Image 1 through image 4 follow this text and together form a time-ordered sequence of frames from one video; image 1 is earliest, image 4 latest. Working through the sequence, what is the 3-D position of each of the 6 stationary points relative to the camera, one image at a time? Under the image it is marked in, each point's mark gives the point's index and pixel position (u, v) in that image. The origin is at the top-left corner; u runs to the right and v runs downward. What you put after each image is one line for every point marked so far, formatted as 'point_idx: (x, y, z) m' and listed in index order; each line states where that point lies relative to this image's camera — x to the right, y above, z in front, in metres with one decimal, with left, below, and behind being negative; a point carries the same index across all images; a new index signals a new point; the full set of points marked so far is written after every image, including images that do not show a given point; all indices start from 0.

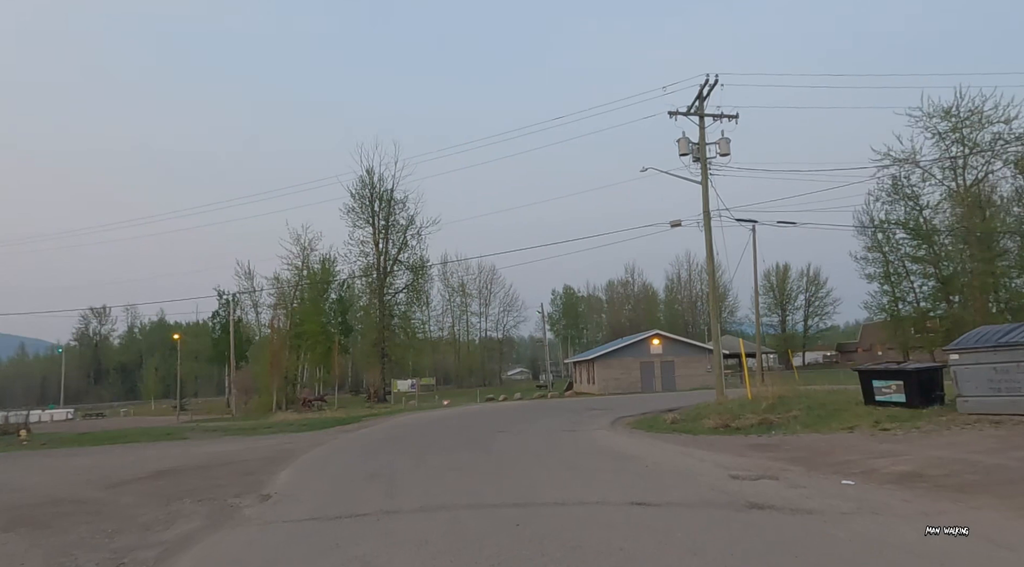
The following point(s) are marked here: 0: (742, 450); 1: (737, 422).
0: (+3.7, -2.7, +13.1) m
1: (+5.1, -3.1, +18.5) m
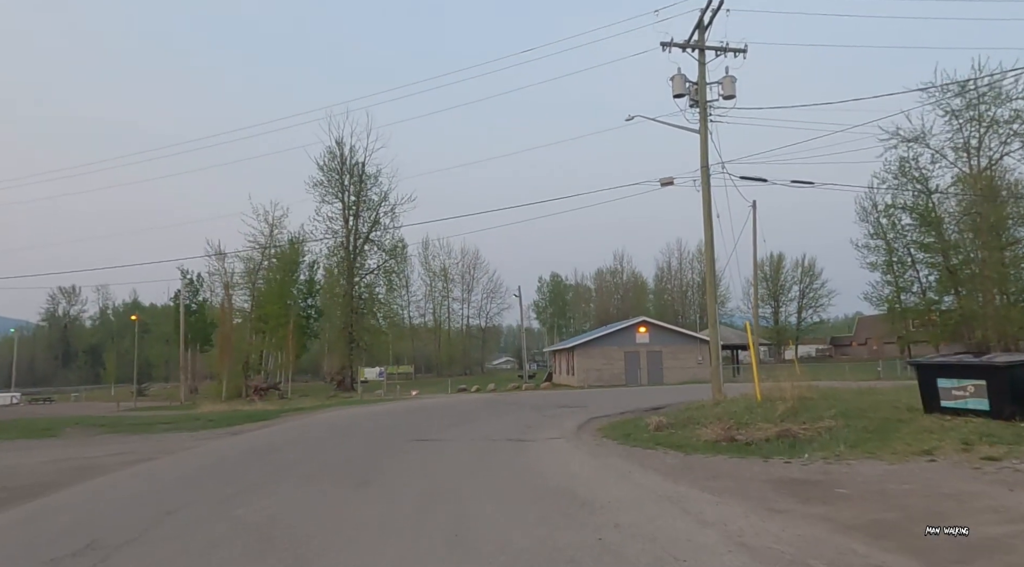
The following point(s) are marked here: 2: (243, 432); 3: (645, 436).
0: (+2.4, -2.0, +7.8) m
1: (+3.8, -2.4, +13.1) m
2: (-6.5, -3.6, +19.7) m
3: (+2.5, -2.9, +15.4) m
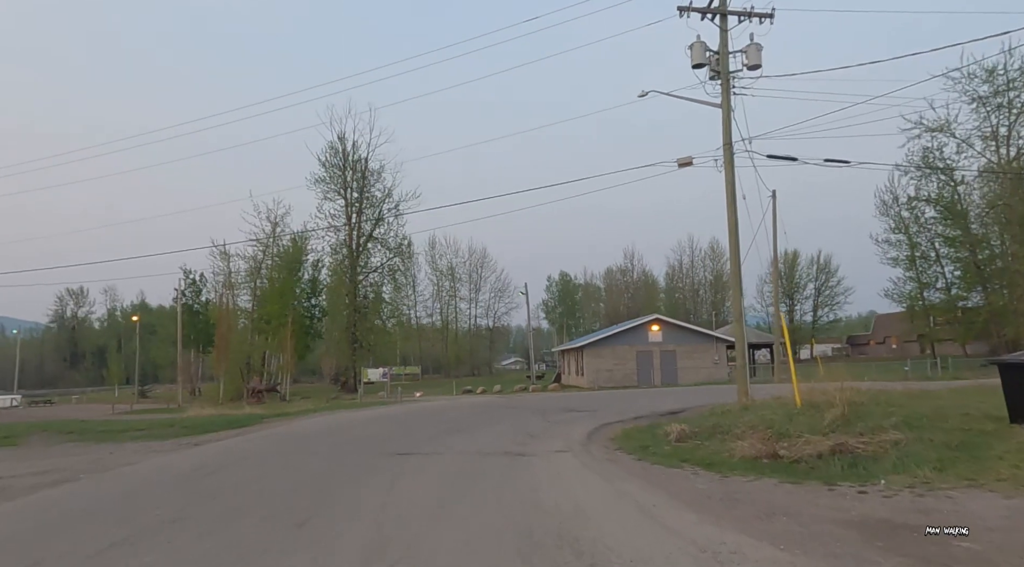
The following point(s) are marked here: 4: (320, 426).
0: (+2.3, -1.8, +5.4) m
1: (+3.7, -2.2, +10.8) m
2: (-6.5, -3.4, +17.5) m
3: (+2.4, -2.6, +13.0) m
4: (-4.5, -3.4, +19.4) m
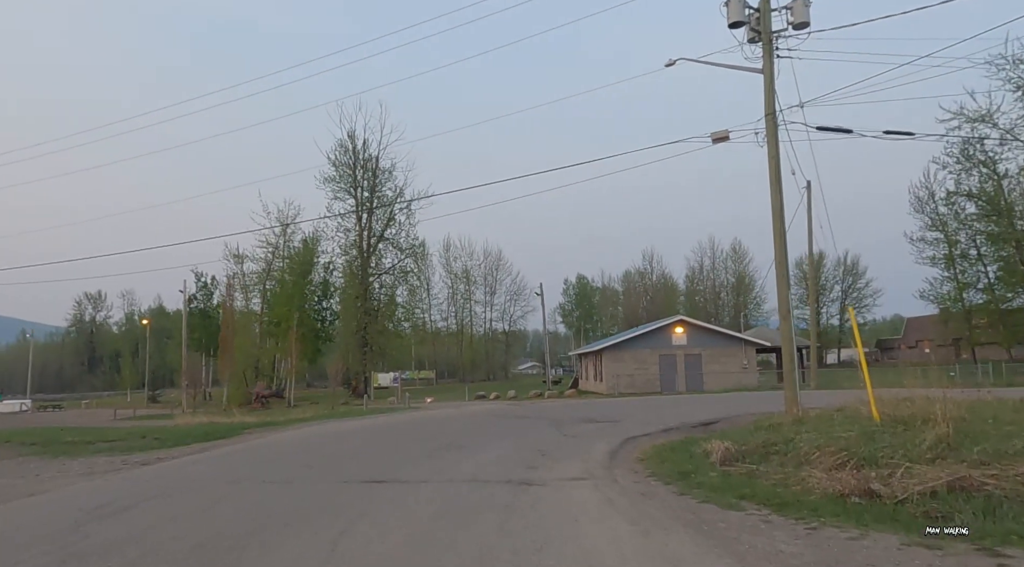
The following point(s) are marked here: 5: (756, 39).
0: (+2.2, -1.5, +2.6) m
1: (+3.7, -1.9, +7.9) m
2: (-6.3, -3.2, +14.8) m
3: (+2.5, -2.4, +10.2) m
4: (-4.3, -3.2, +16.8) m
5: (+5.7, +5.7, +19.0) m
